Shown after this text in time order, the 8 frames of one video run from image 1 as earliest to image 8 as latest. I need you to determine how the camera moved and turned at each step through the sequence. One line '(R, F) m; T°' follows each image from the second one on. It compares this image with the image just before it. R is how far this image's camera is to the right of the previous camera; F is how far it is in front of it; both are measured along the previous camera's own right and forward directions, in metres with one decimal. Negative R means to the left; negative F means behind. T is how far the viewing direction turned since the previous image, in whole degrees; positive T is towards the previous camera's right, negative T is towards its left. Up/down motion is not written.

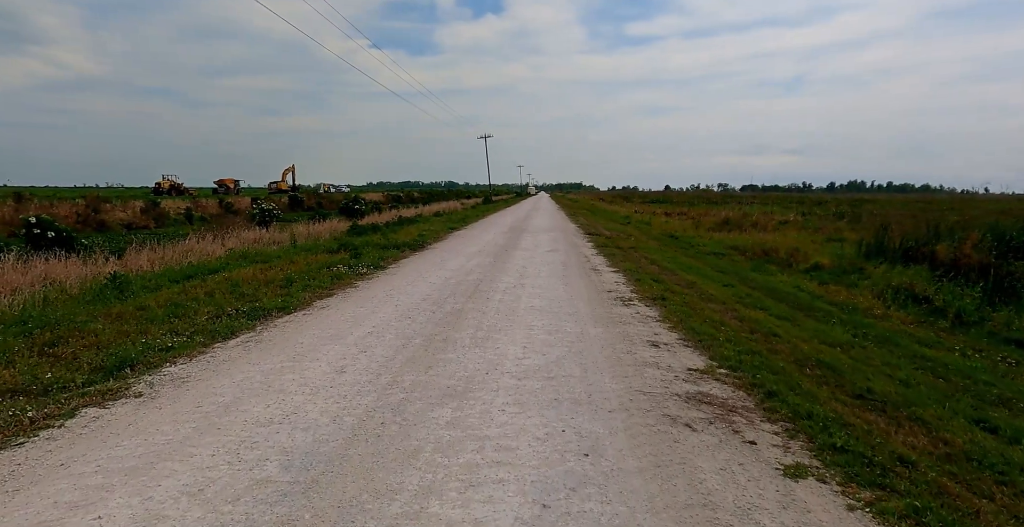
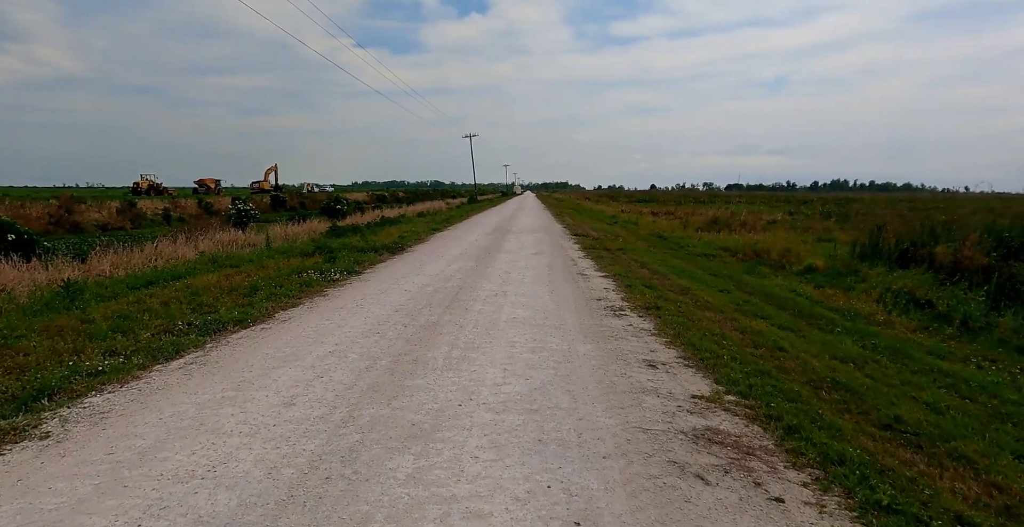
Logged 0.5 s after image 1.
(+0.1, +0.7) m; +1°
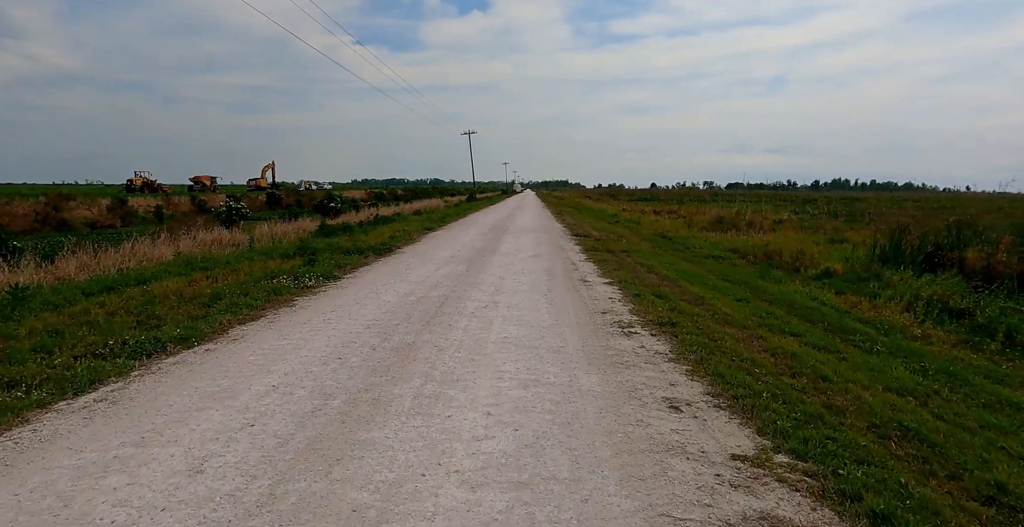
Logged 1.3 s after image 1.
(+0.1, +1.1) m; 0°
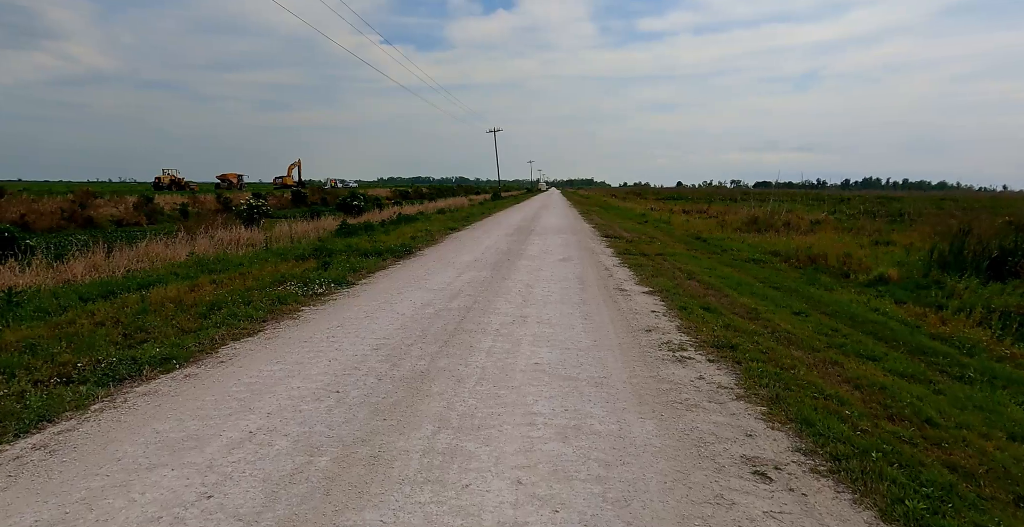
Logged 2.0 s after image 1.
(-0.1, +1.0) m; -2°
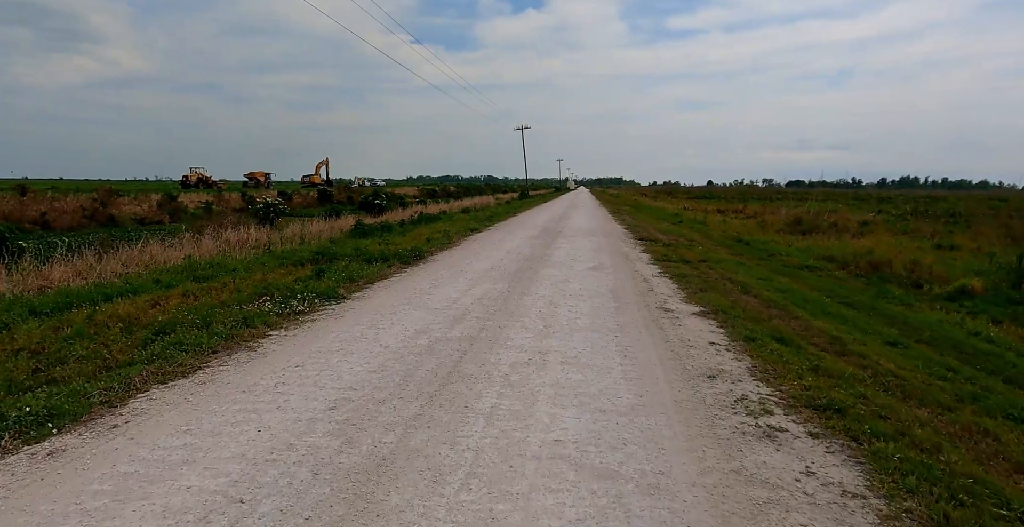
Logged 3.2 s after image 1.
(+0.1, +1.7) m; -3°
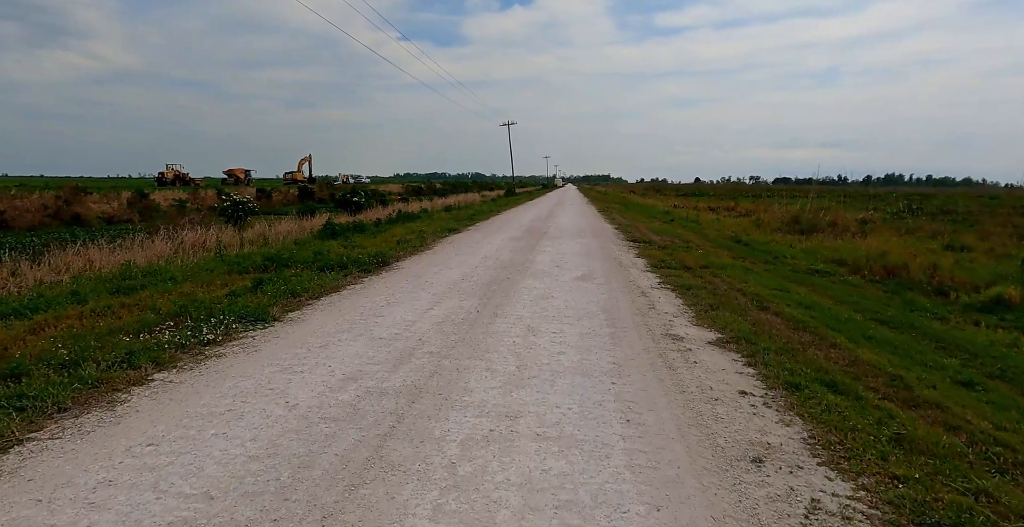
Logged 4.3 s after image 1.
(+0.2, +1.6) m; +1°
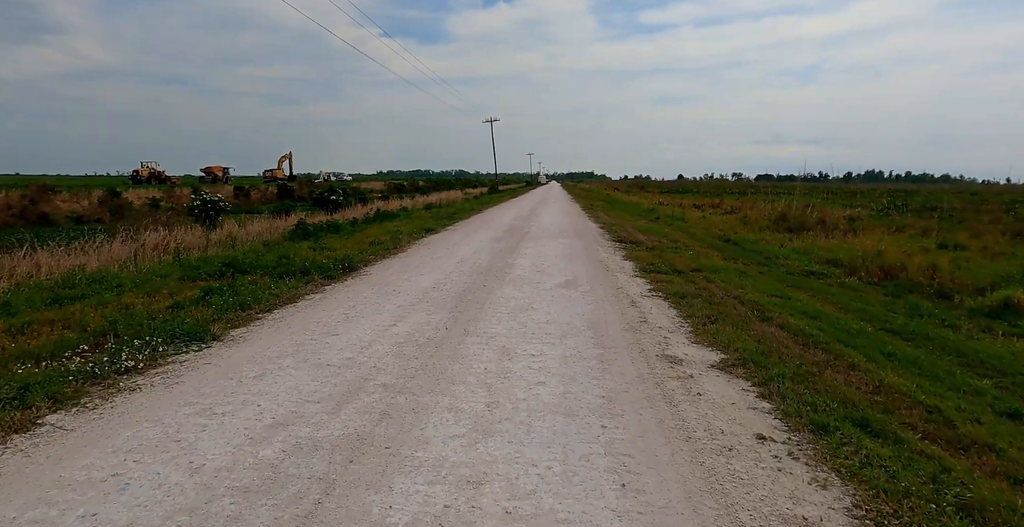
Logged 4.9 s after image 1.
(+0.1, +0.8) m; +1°
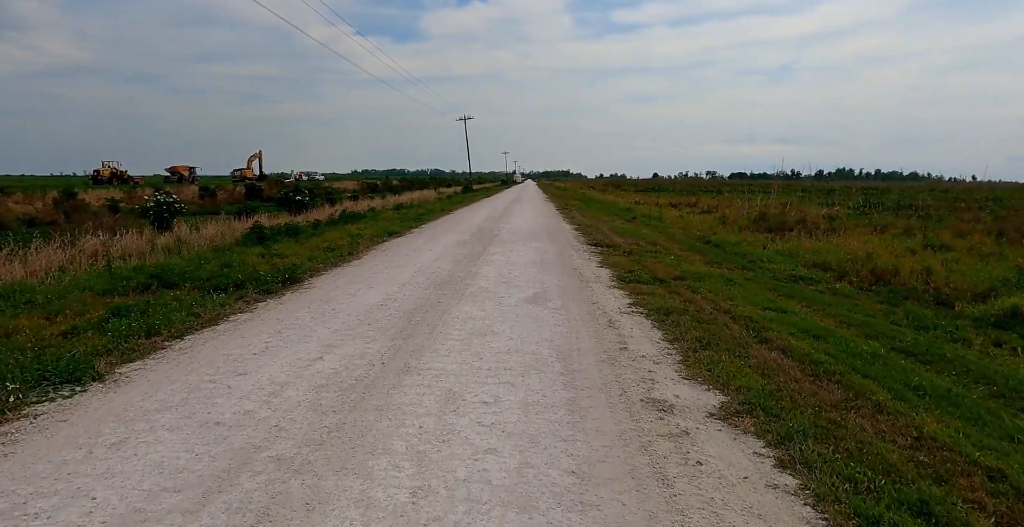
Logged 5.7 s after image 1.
(+0.2, +1.1) m; +2°
